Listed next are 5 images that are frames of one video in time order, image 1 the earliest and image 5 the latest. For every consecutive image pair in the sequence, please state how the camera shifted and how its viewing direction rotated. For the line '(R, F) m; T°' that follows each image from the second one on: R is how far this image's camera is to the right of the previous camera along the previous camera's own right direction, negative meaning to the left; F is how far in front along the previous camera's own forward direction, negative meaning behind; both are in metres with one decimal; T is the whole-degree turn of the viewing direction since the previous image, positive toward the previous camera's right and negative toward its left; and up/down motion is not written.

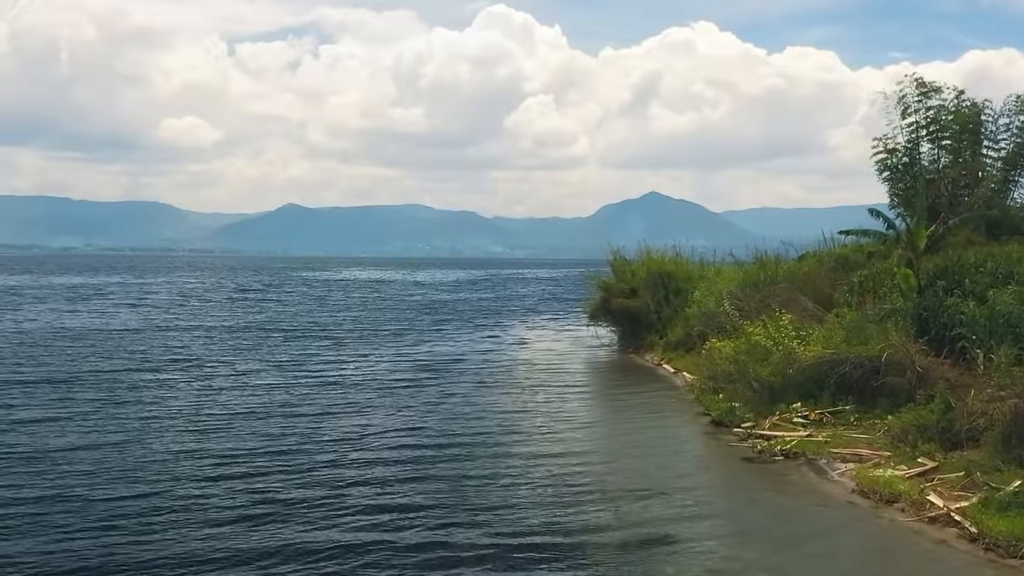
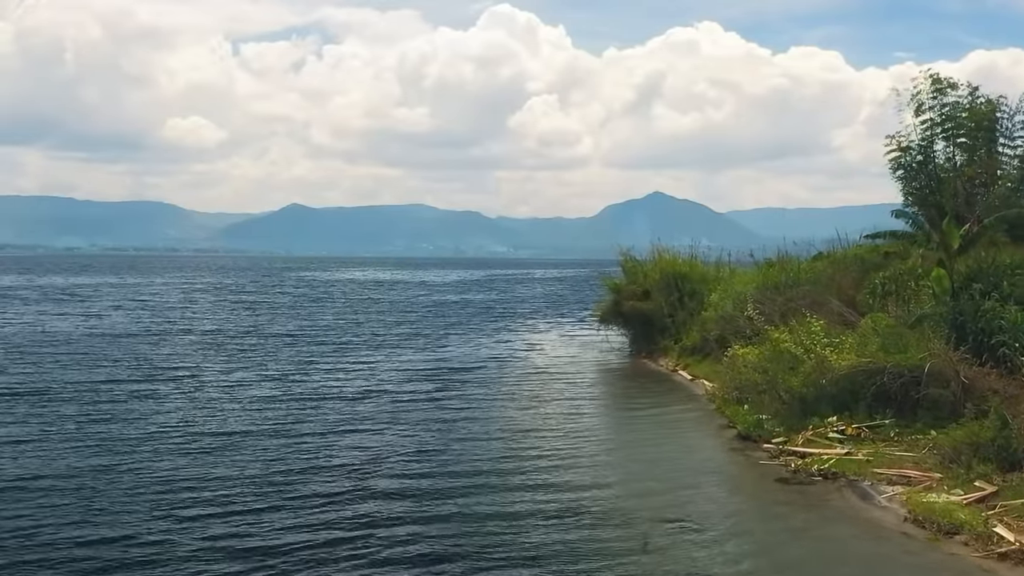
(-0.1, +1.2) m; 0°
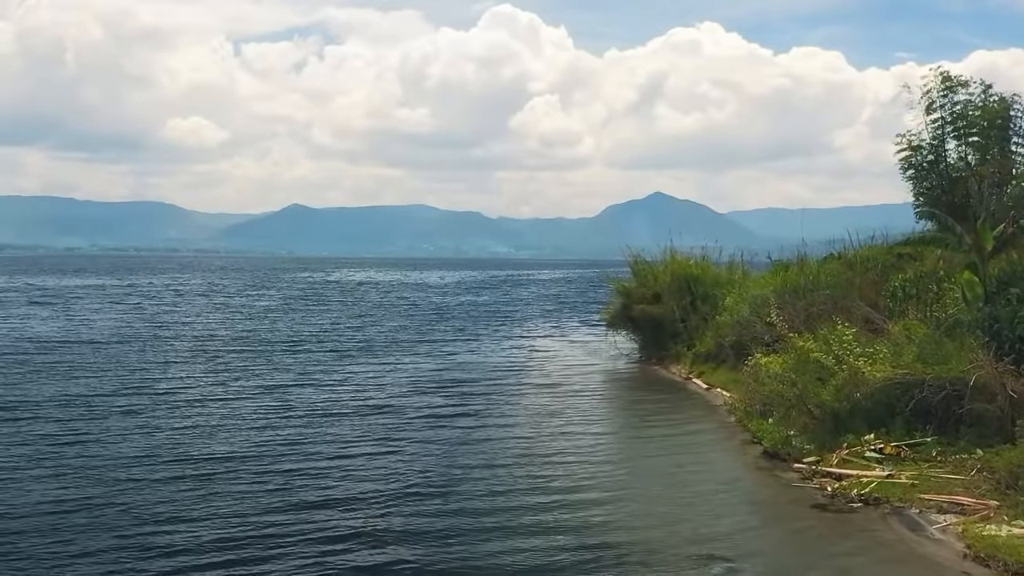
(-0.1, +1.2) m; 0°
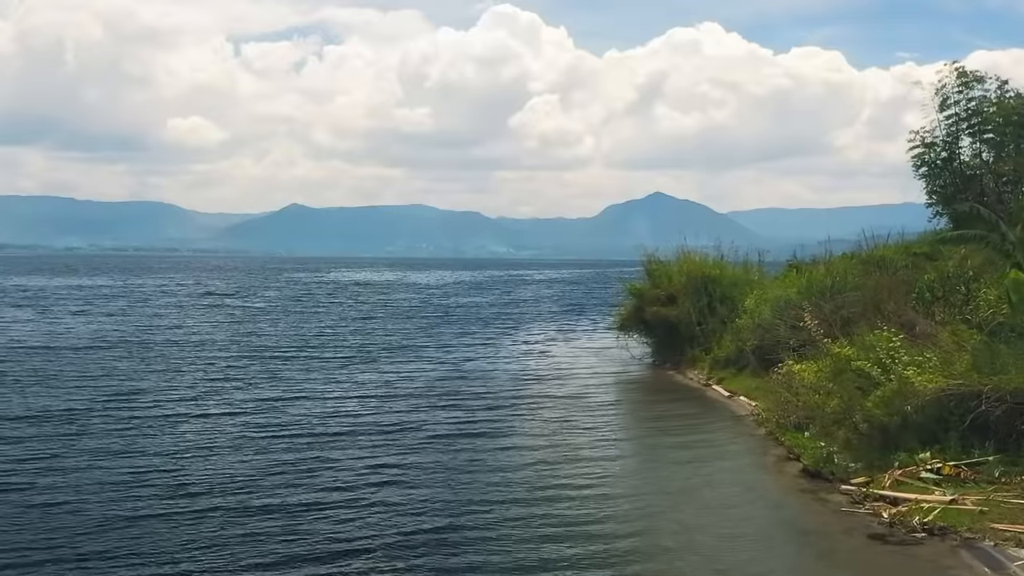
(-0.2, +1.4) m; 0°
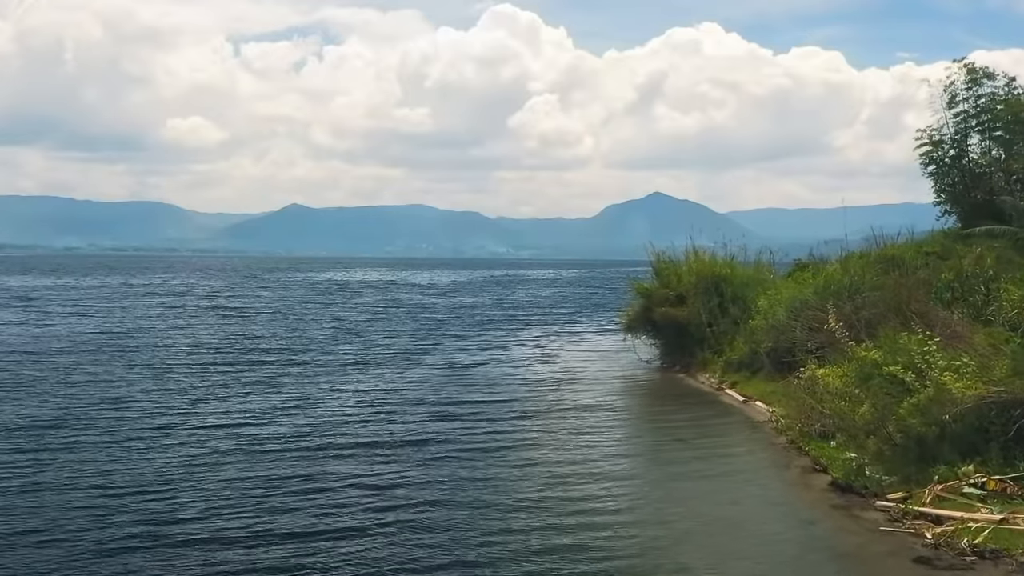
(-0.1, +1.0) m; 0°
